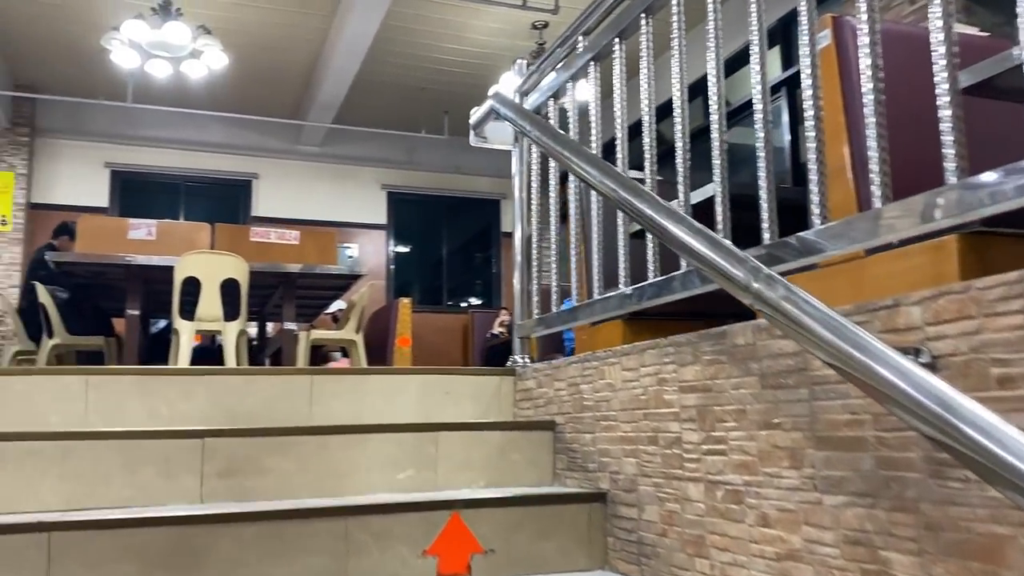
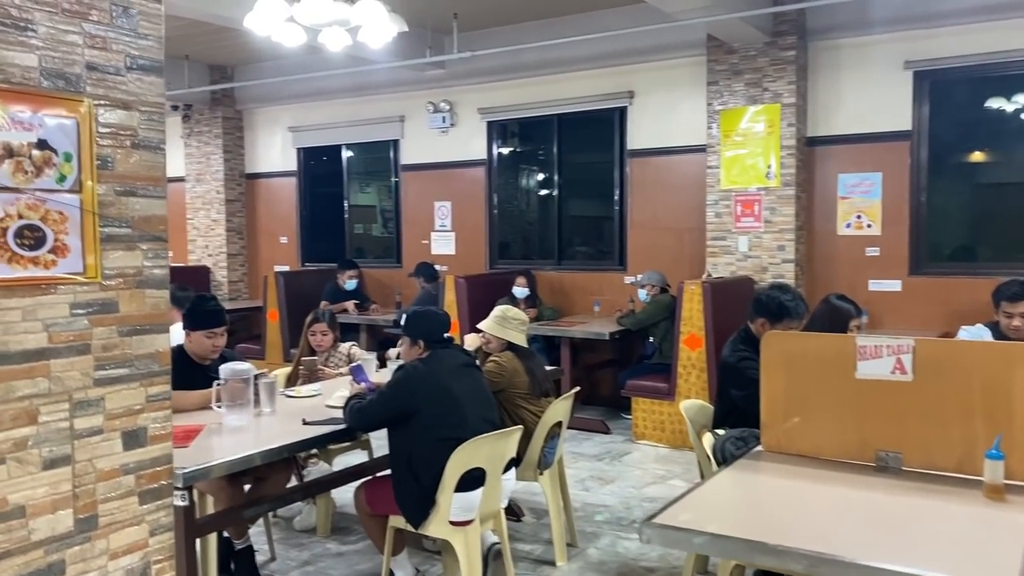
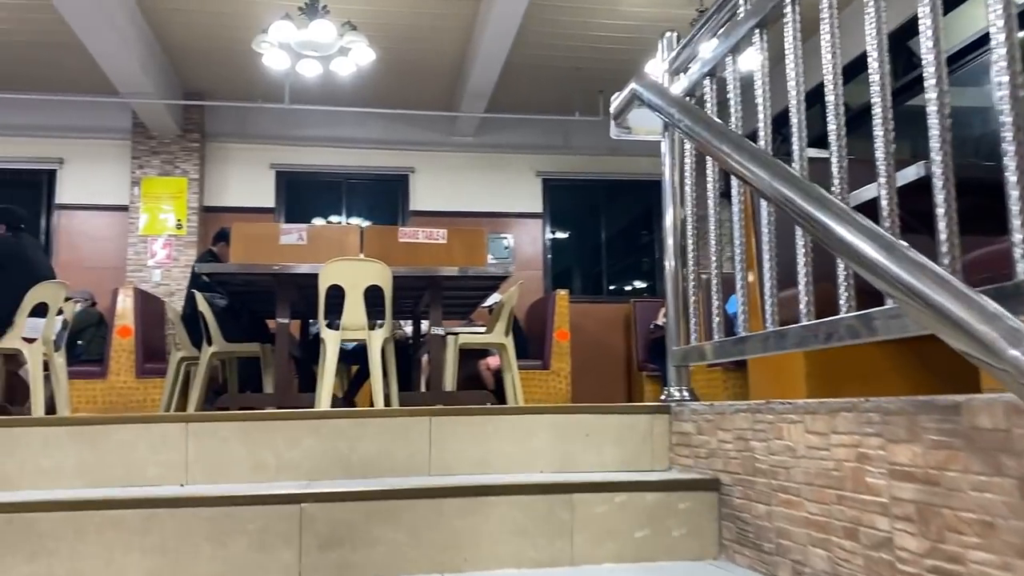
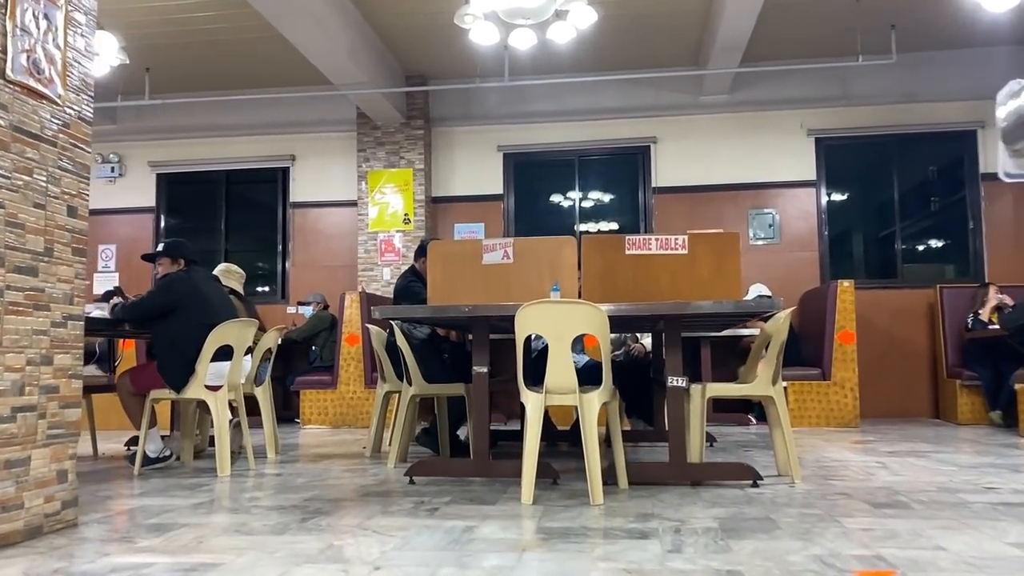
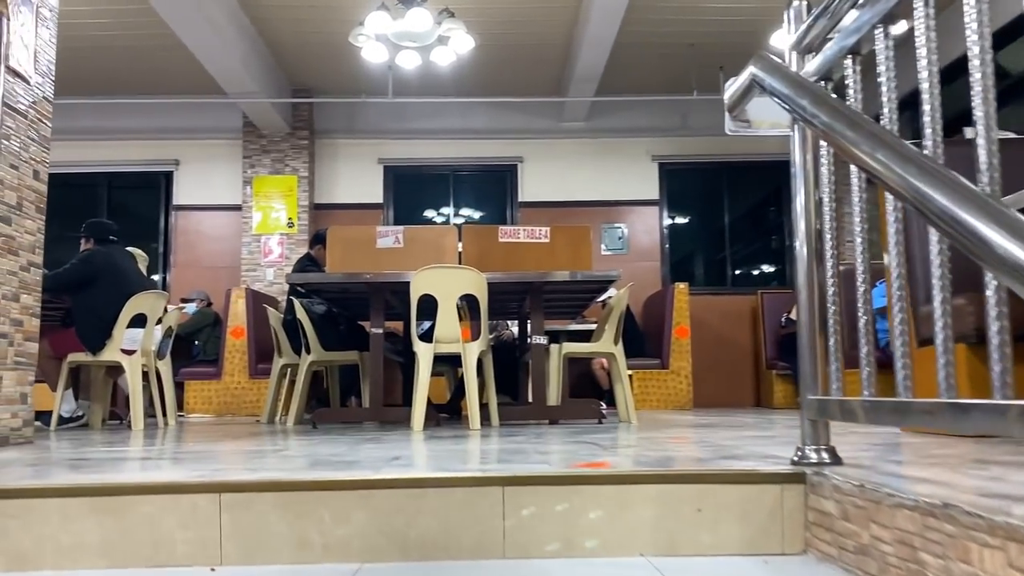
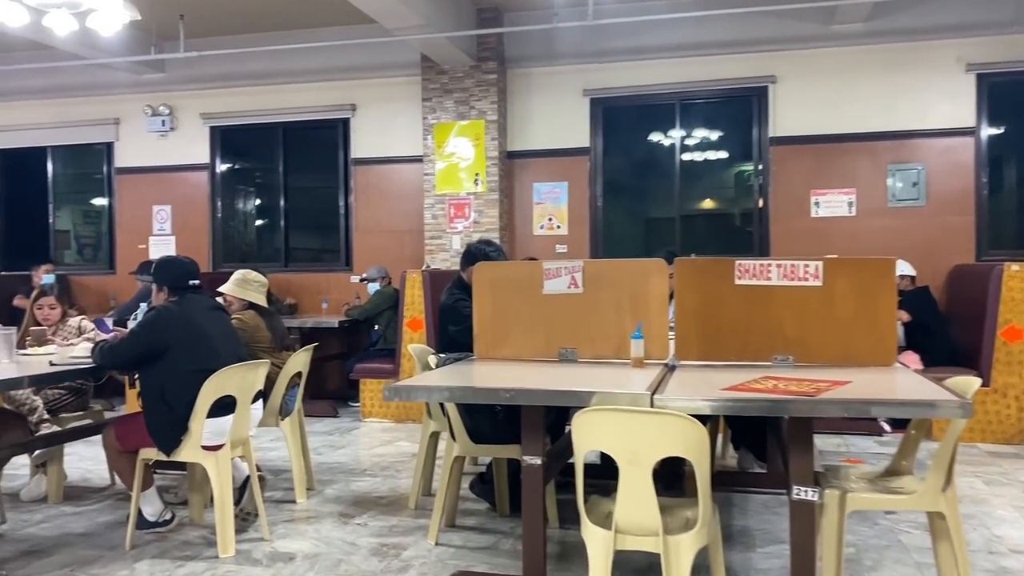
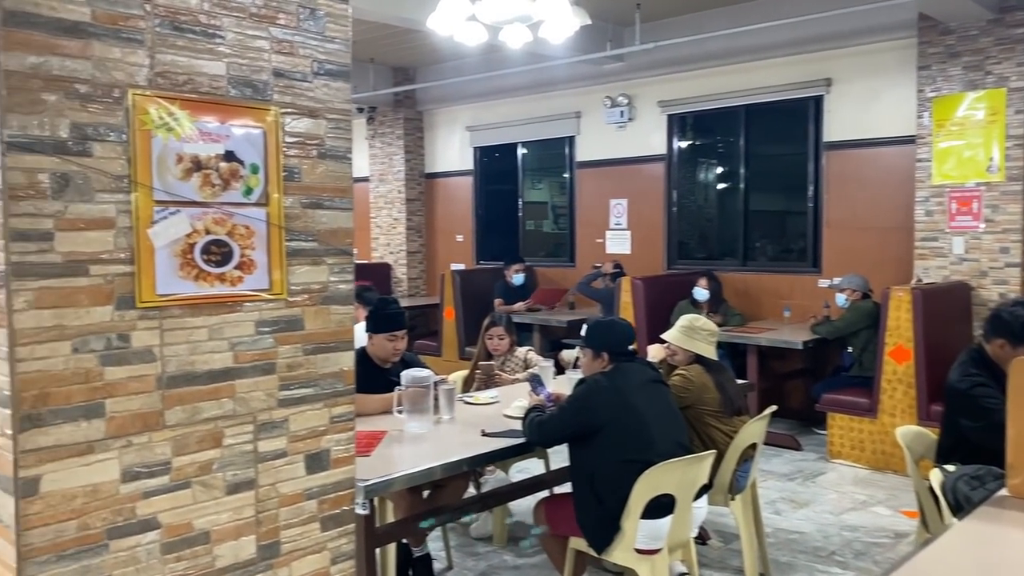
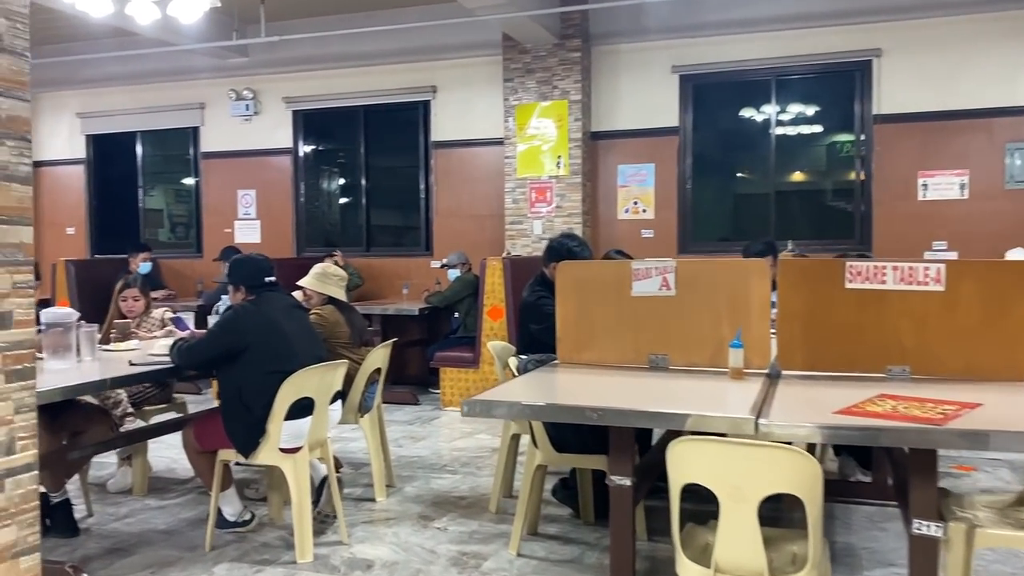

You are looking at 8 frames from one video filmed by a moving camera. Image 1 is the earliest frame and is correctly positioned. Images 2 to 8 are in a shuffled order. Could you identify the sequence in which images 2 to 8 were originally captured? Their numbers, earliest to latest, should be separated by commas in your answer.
3, 5, 4, 6, 8, 2, 7
